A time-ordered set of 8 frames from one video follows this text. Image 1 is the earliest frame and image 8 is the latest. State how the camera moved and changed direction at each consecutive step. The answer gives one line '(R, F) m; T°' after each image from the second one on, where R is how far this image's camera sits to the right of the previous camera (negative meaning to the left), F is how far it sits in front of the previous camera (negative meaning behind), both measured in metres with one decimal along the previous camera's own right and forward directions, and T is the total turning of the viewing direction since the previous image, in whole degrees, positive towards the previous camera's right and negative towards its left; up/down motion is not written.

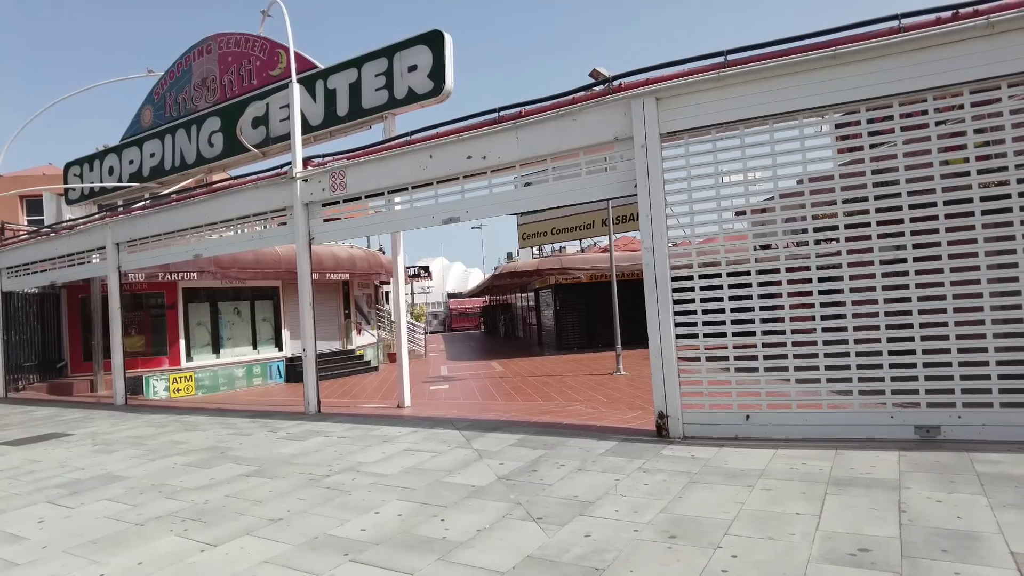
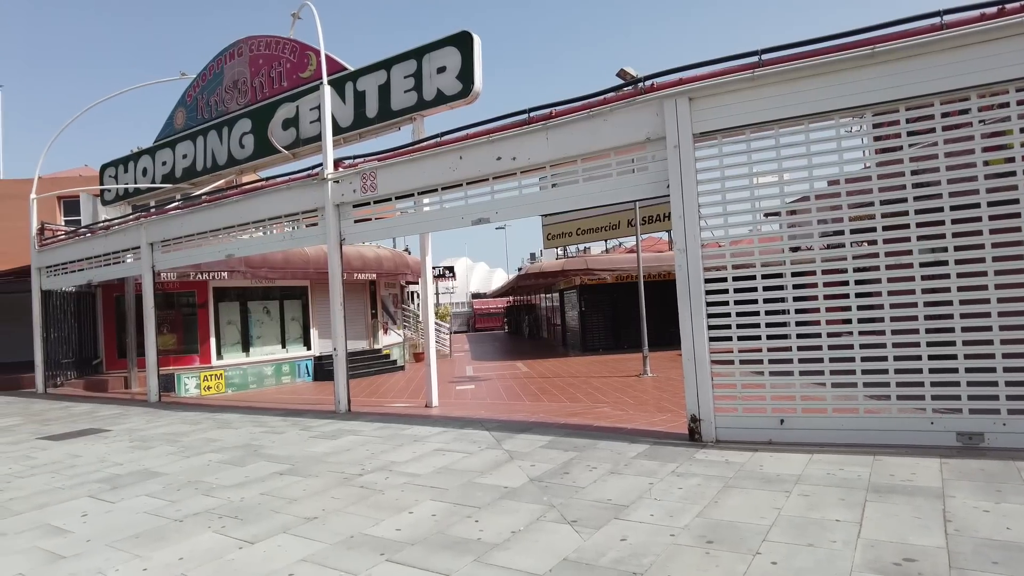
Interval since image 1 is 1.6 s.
(-0.1, 0.0) m; -2°
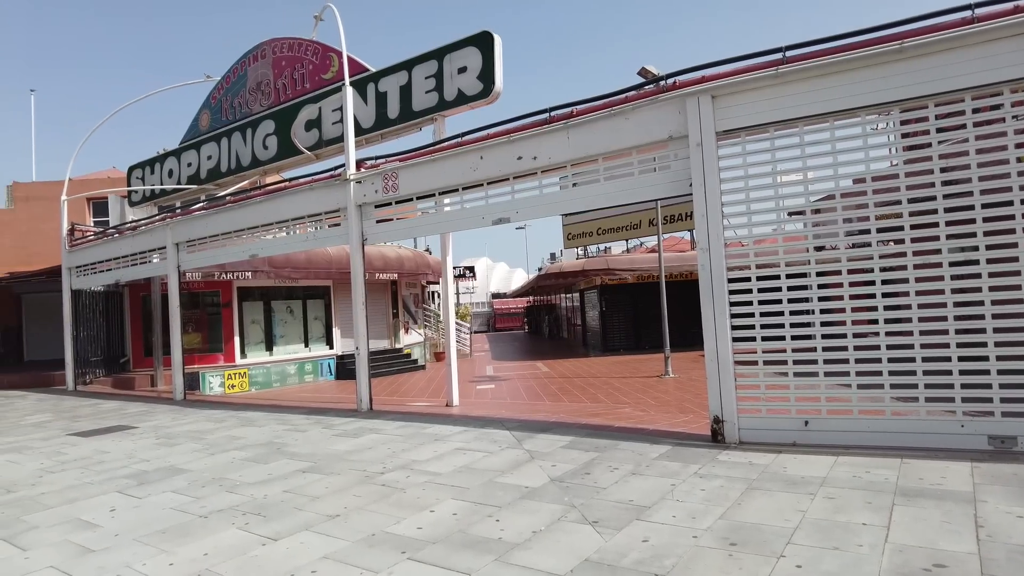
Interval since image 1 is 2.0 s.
(0.0, 0.0) m; -2°
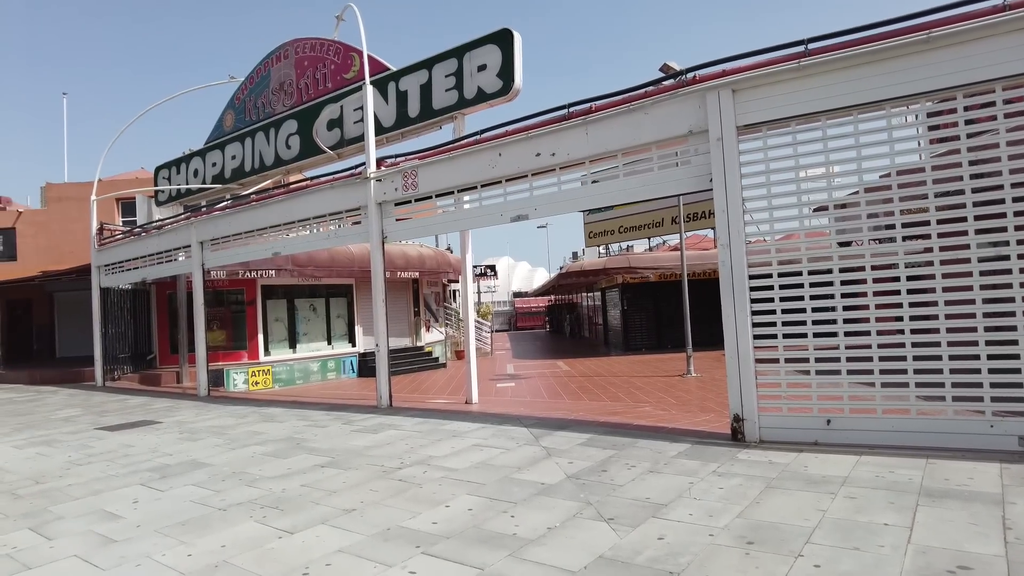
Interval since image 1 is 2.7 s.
(0.0, 0.0) m; -2°
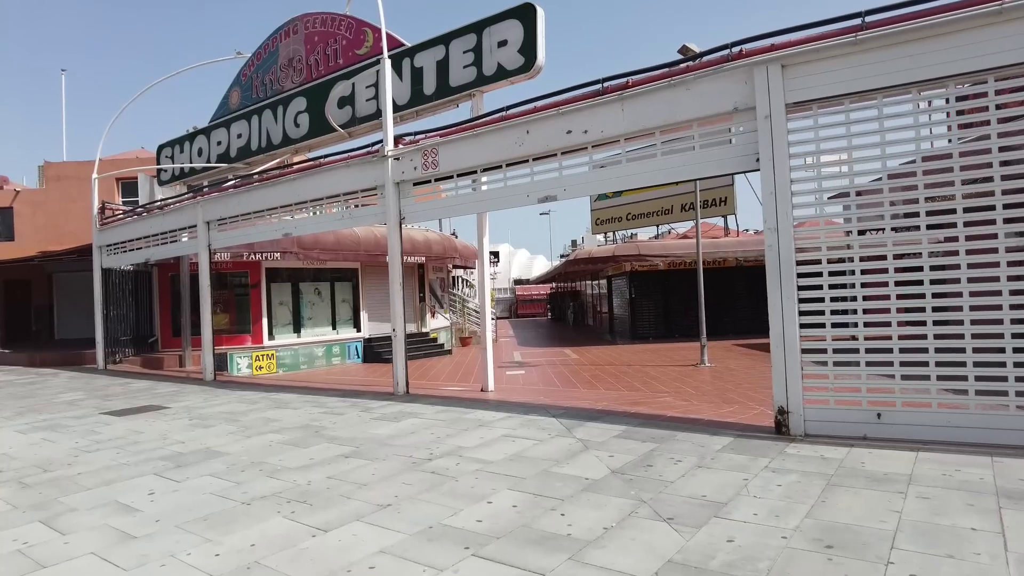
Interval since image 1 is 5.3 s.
(-0.4, +0.3) m; 0°
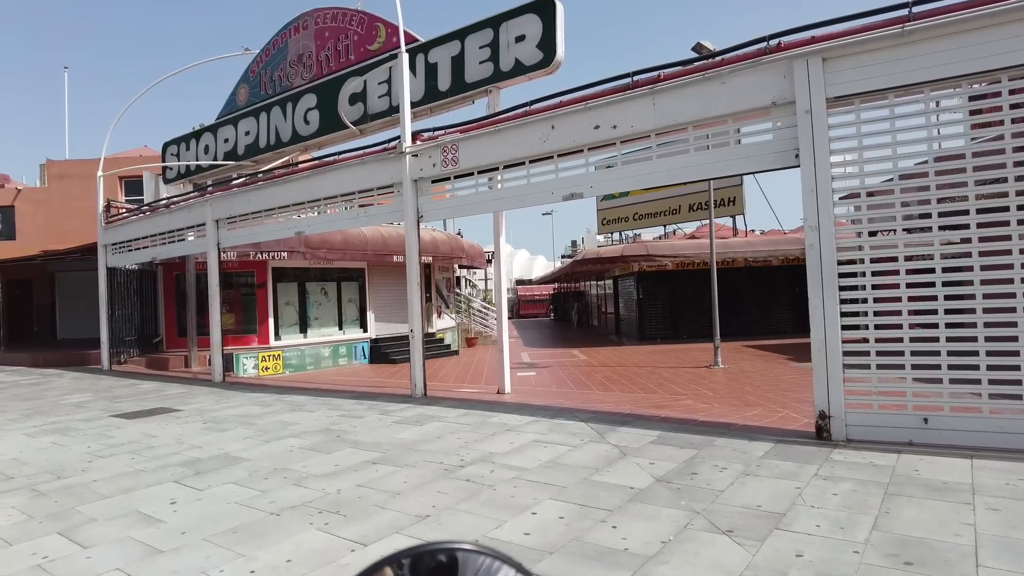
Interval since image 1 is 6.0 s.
(-0.3, +0.2) m; 0°
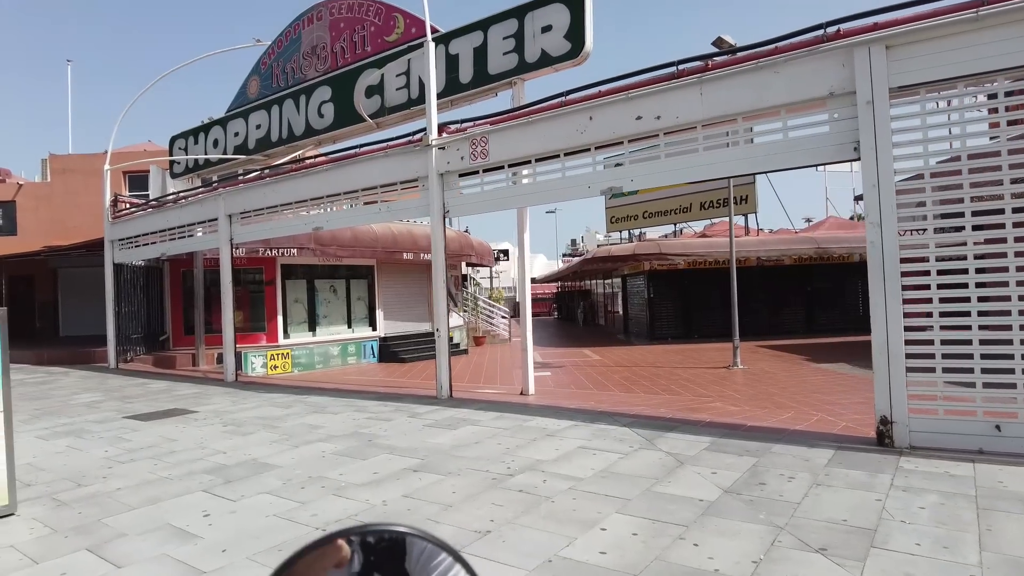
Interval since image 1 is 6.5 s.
(-0.5, +0.3) m; 0°
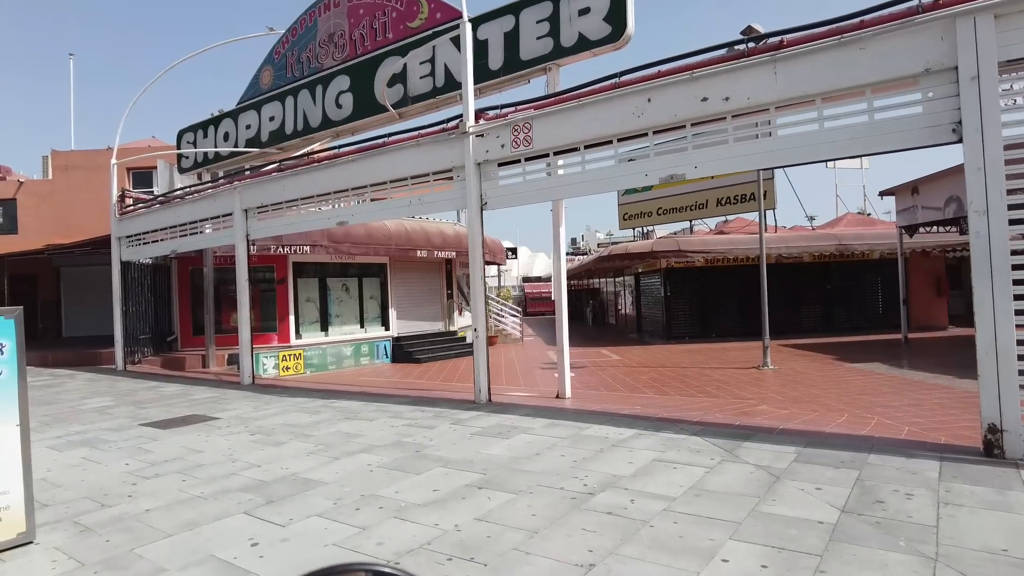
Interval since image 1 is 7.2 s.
(-0.6, +0.6) m; 0°
